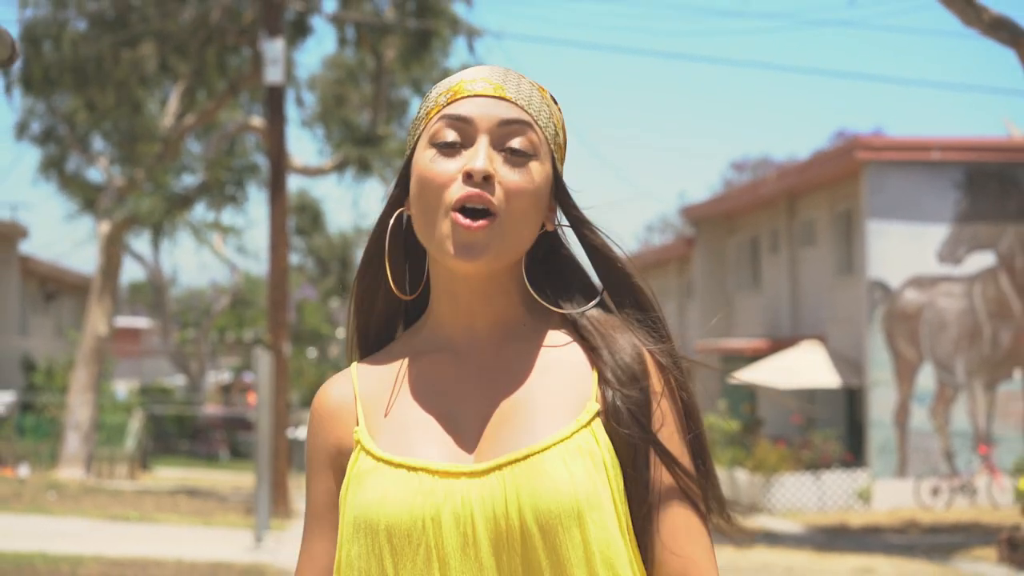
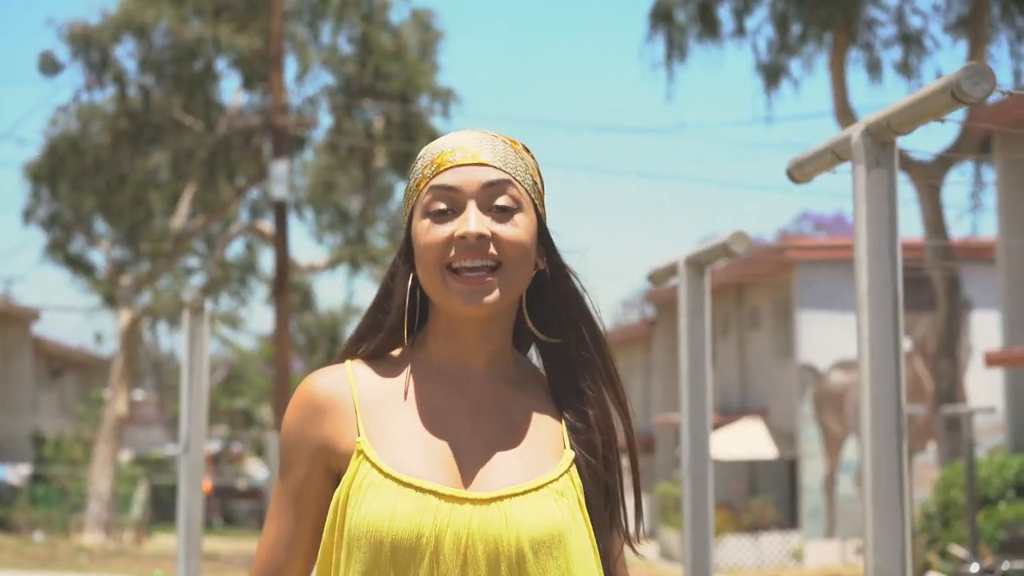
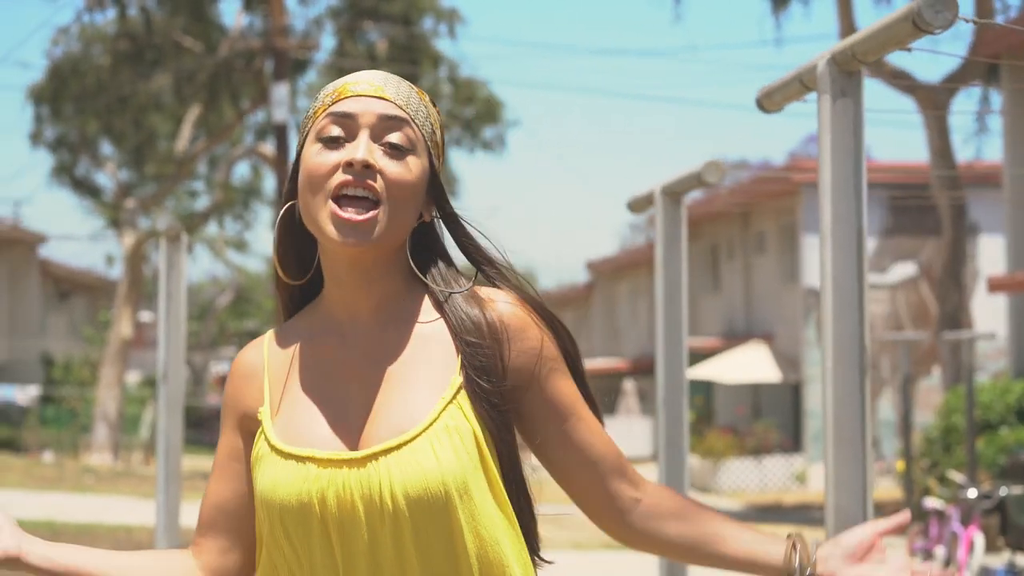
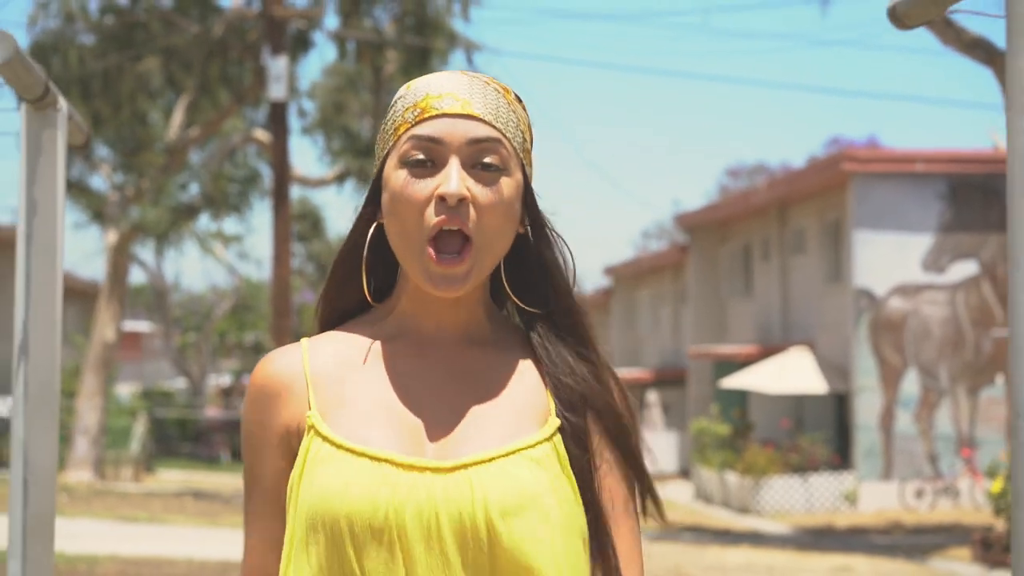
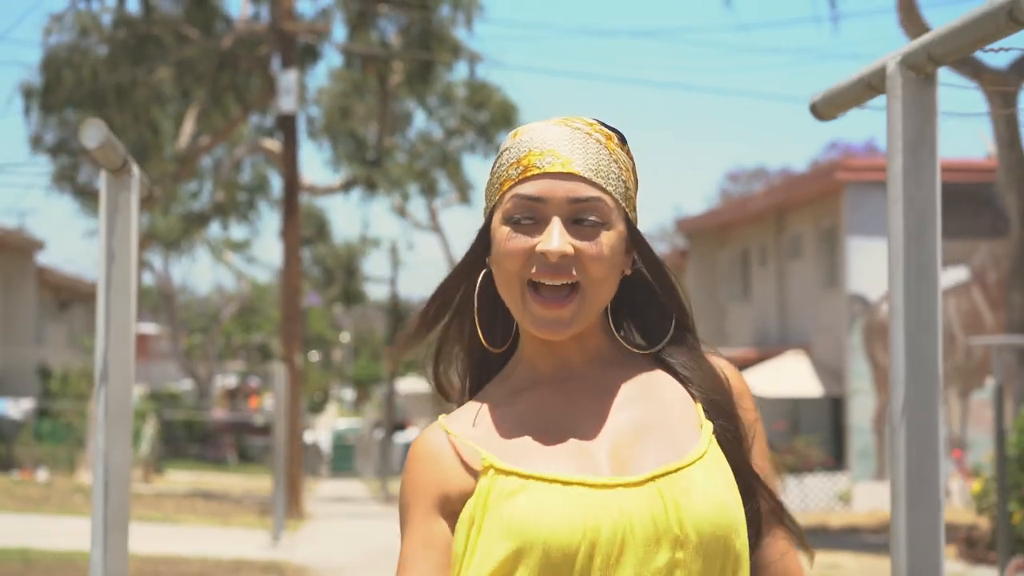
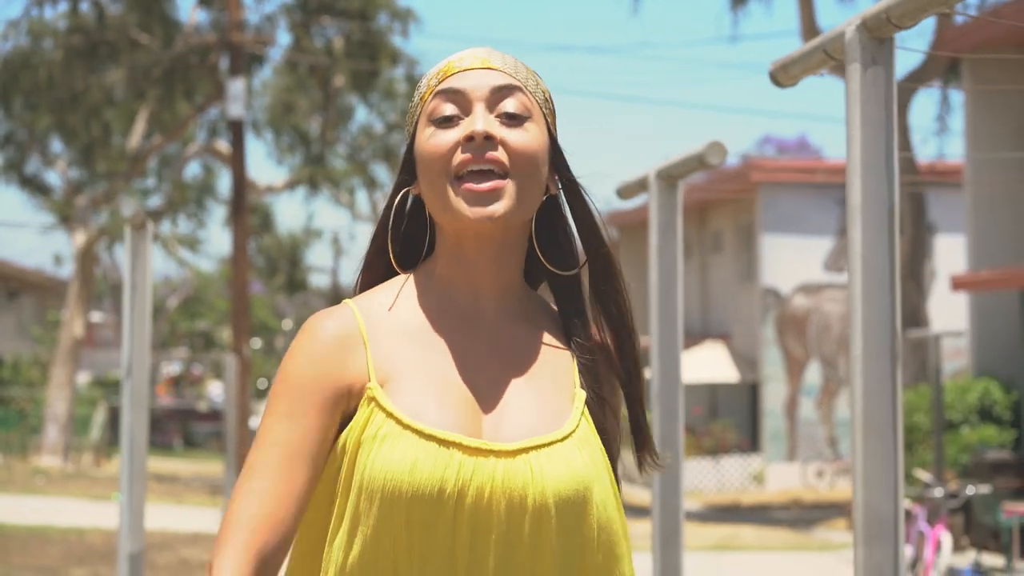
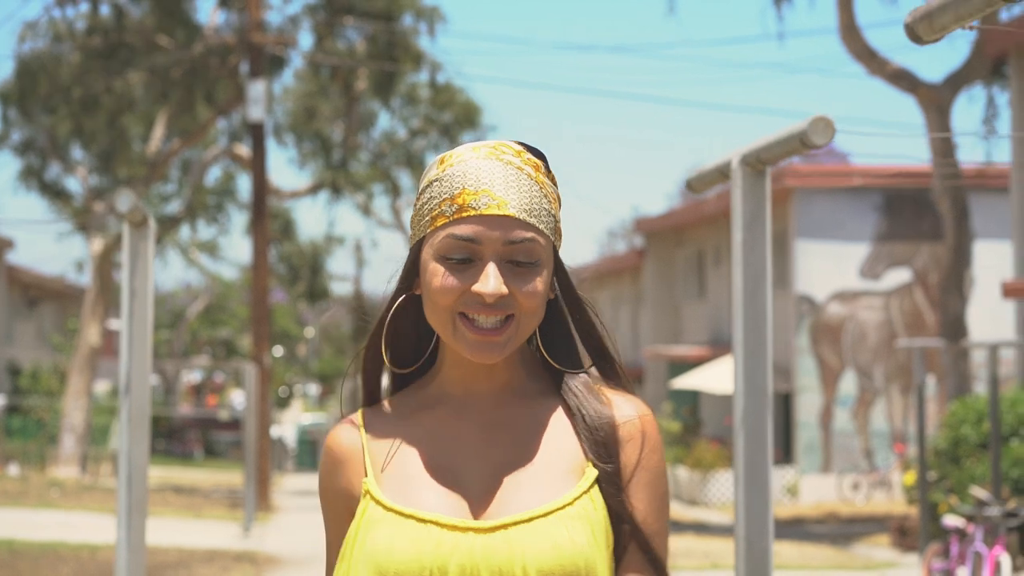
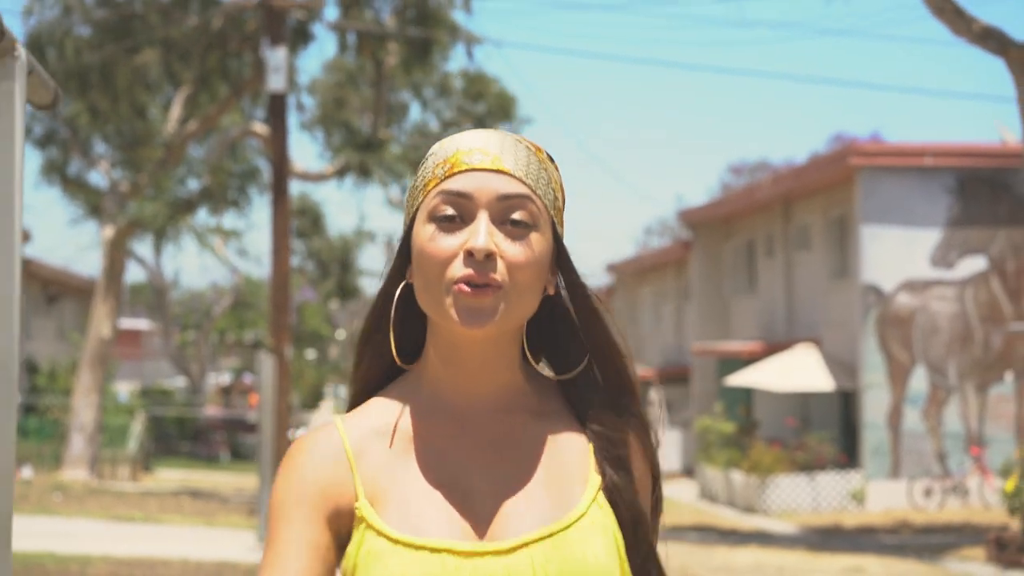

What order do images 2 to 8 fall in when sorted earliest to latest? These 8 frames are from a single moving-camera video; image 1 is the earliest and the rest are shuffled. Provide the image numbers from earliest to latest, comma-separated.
8, 4, 5, 7, 6, 3, 2
